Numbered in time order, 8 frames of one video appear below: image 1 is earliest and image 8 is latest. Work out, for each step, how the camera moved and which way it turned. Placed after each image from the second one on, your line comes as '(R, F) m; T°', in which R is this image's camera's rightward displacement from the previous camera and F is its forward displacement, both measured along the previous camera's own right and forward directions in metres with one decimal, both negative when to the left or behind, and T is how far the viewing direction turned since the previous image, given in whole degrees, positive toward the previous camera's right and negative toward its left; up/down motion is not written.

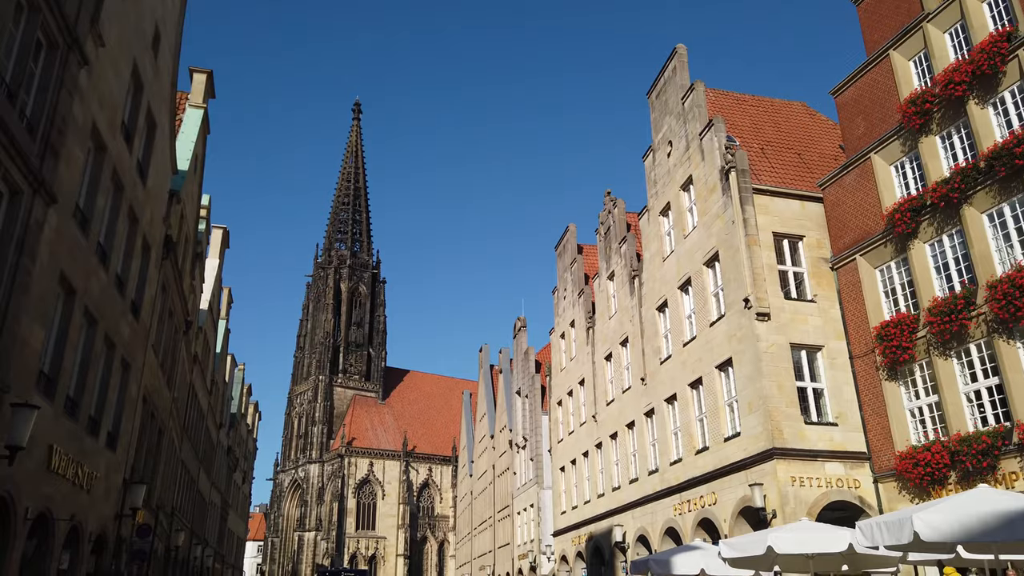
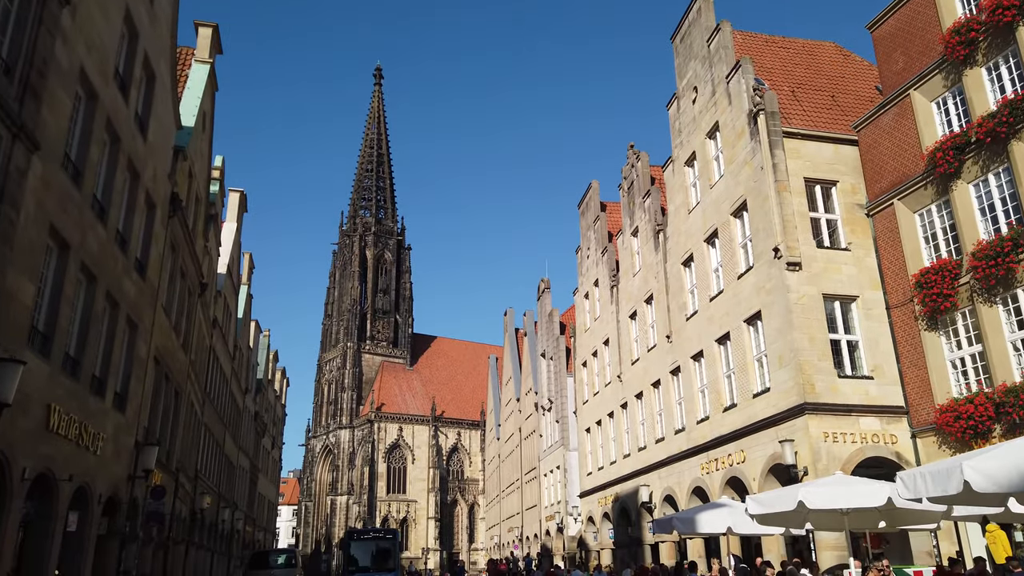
(+0.3, +0.7) m; -2°
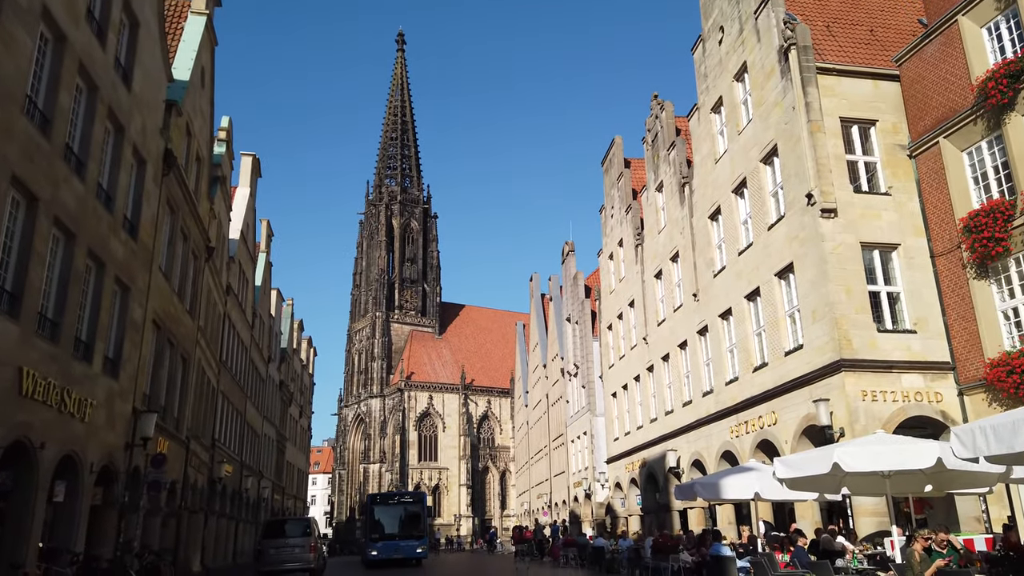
(+0.4, +1.1) m; -2°
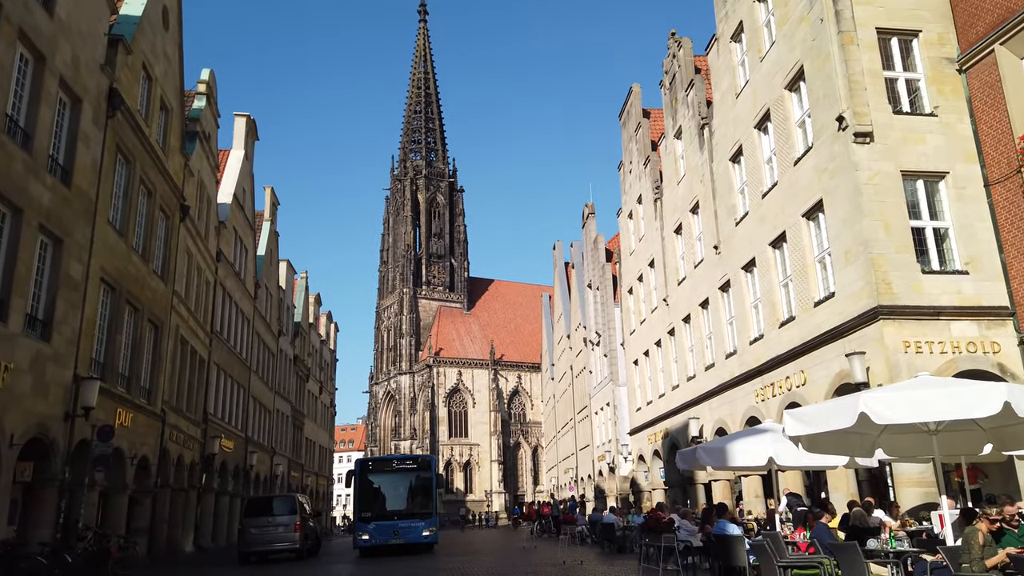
(+1.0, +2.0) m; -3°
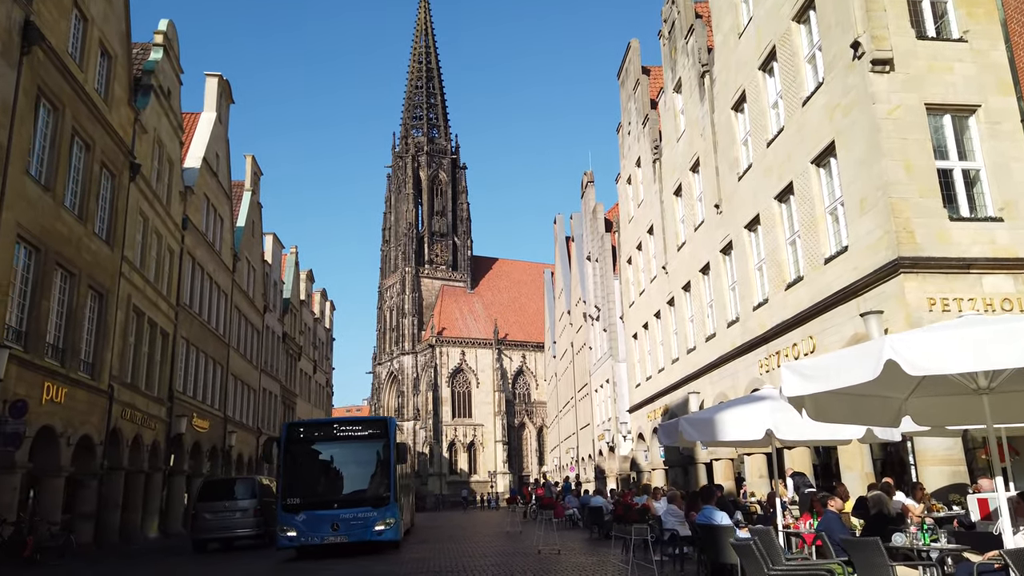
(+0.7, +1.8) m; -1°
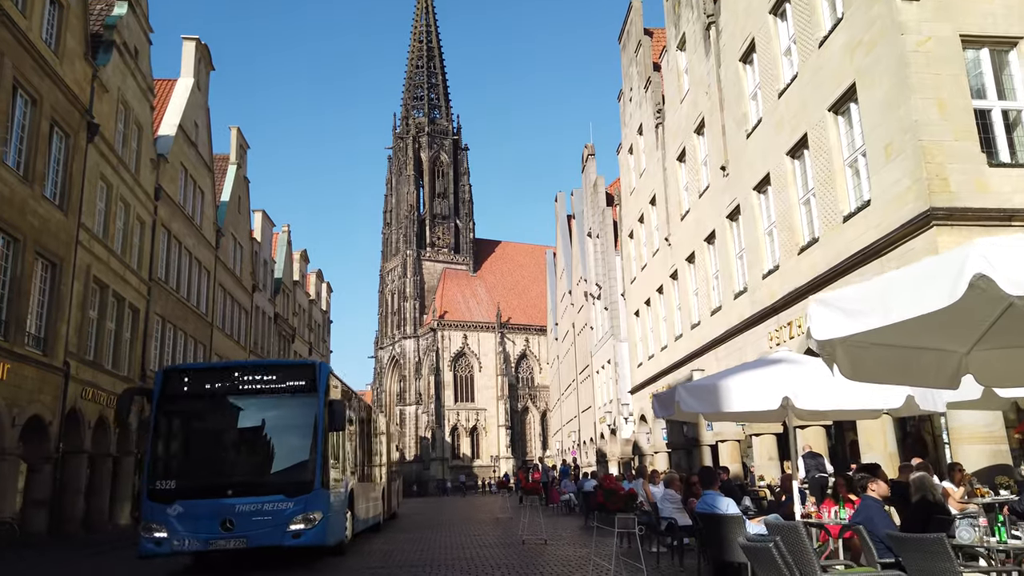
(+0.4, +1.4) m; 0°
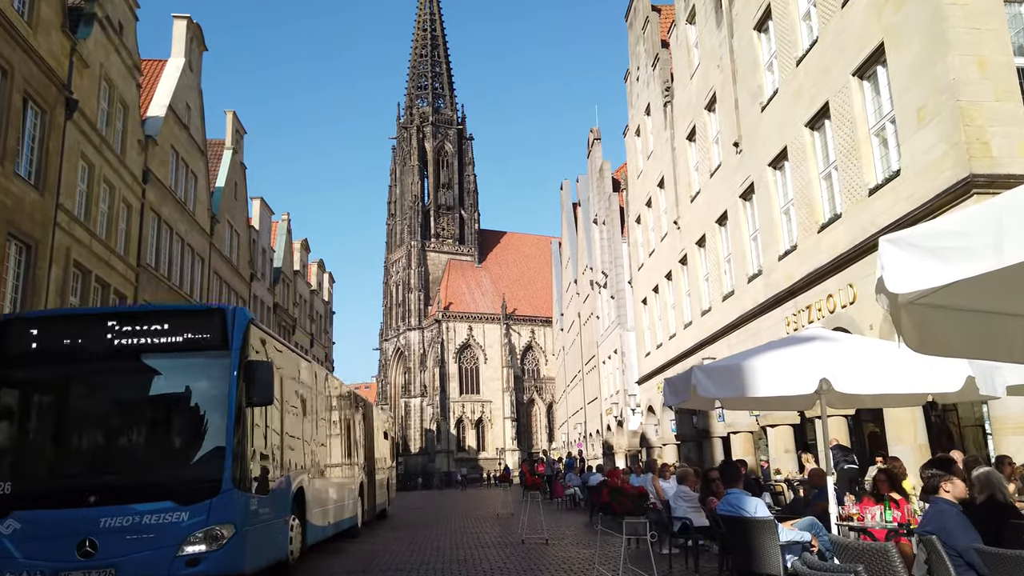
(+0.1, +0.9) m; 0°
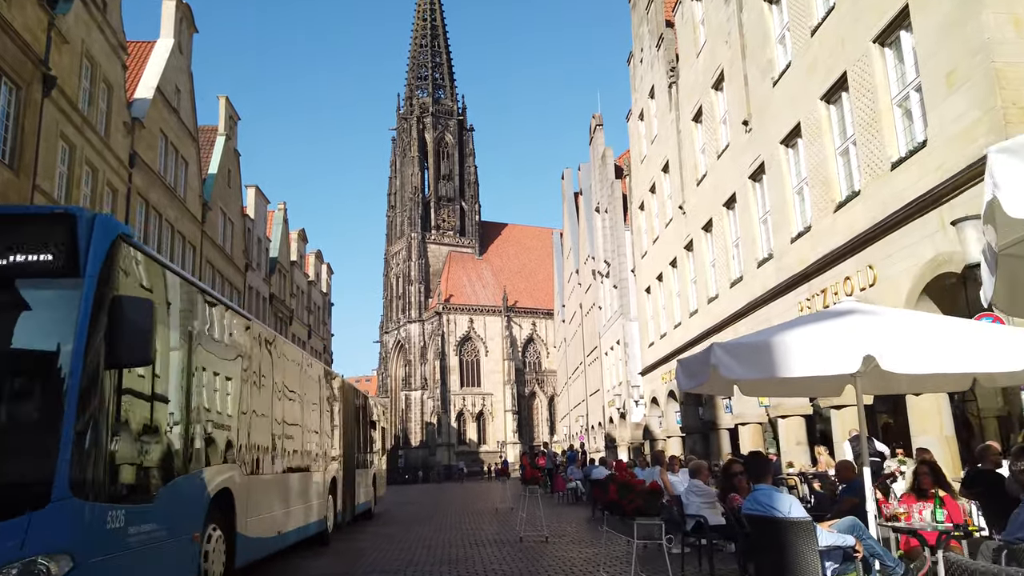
(+0.1, +0.7) m; 0°
